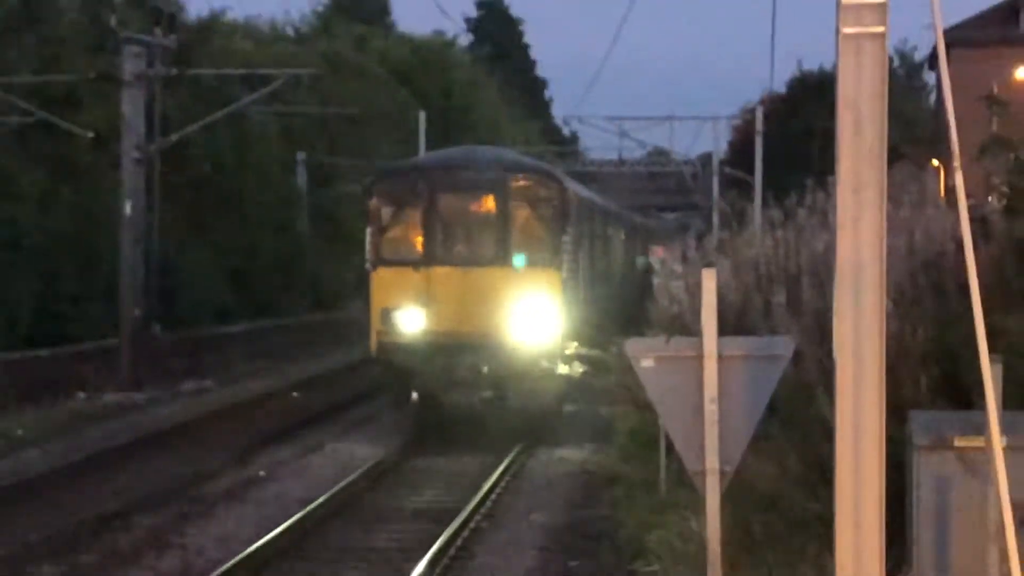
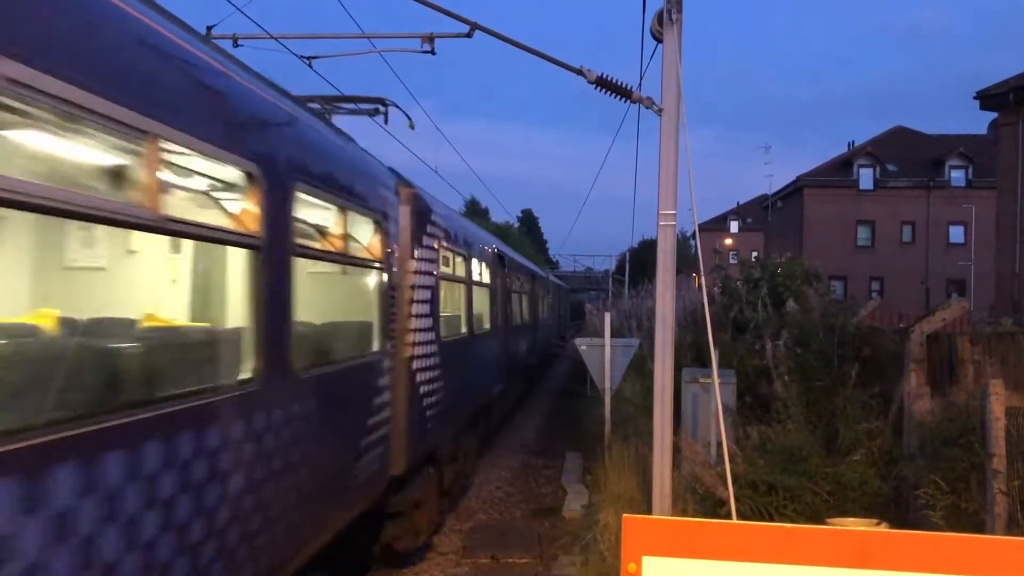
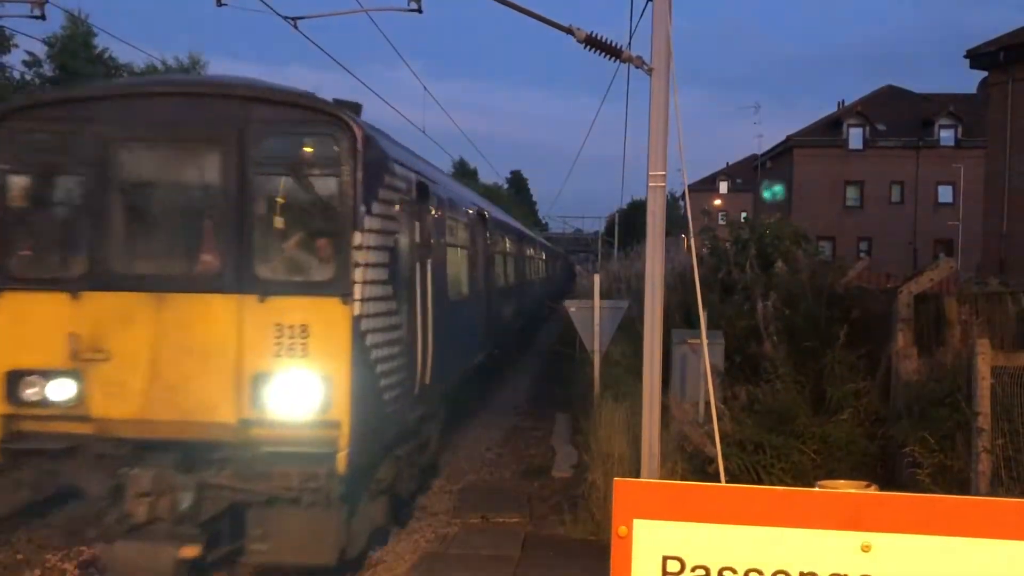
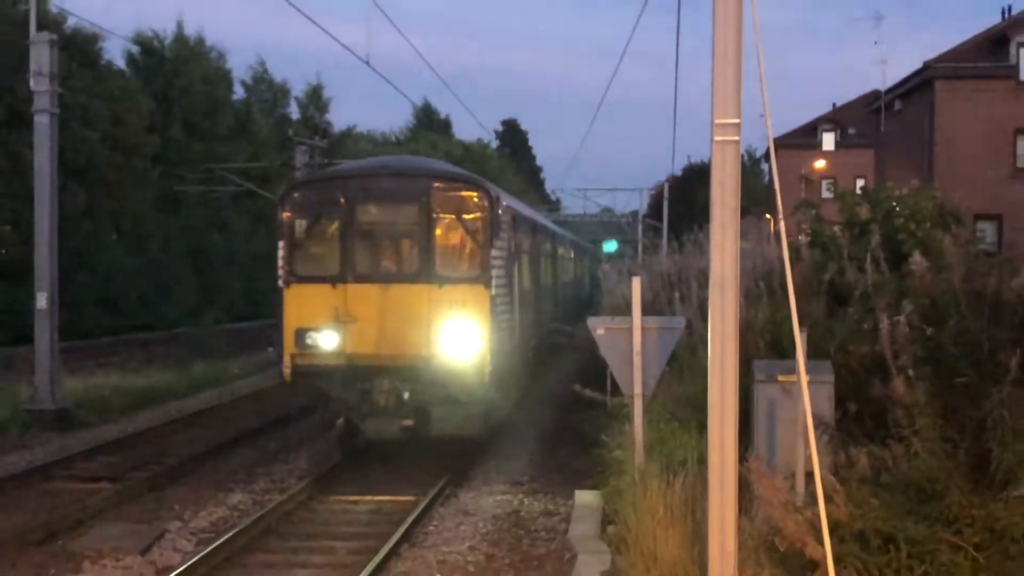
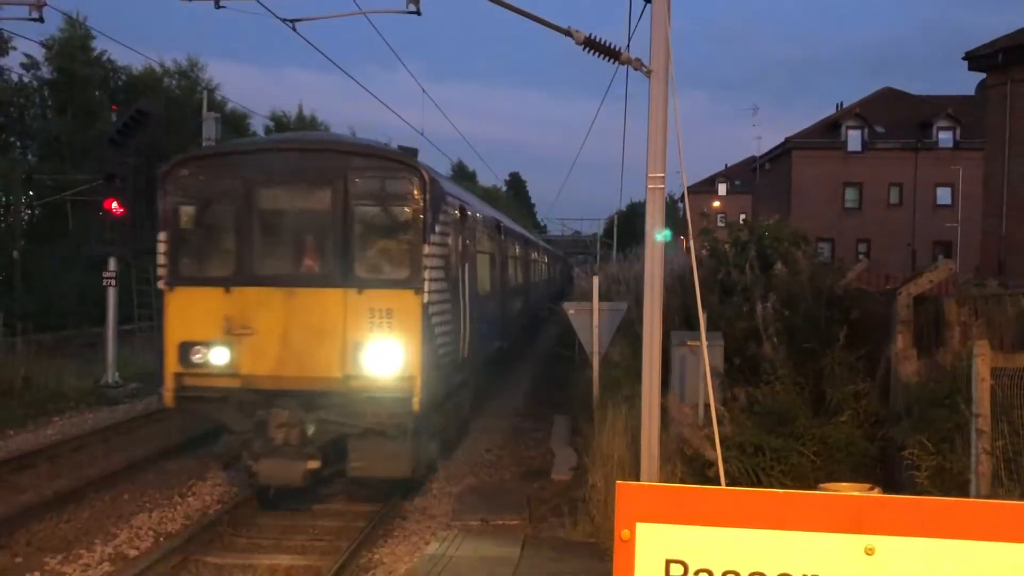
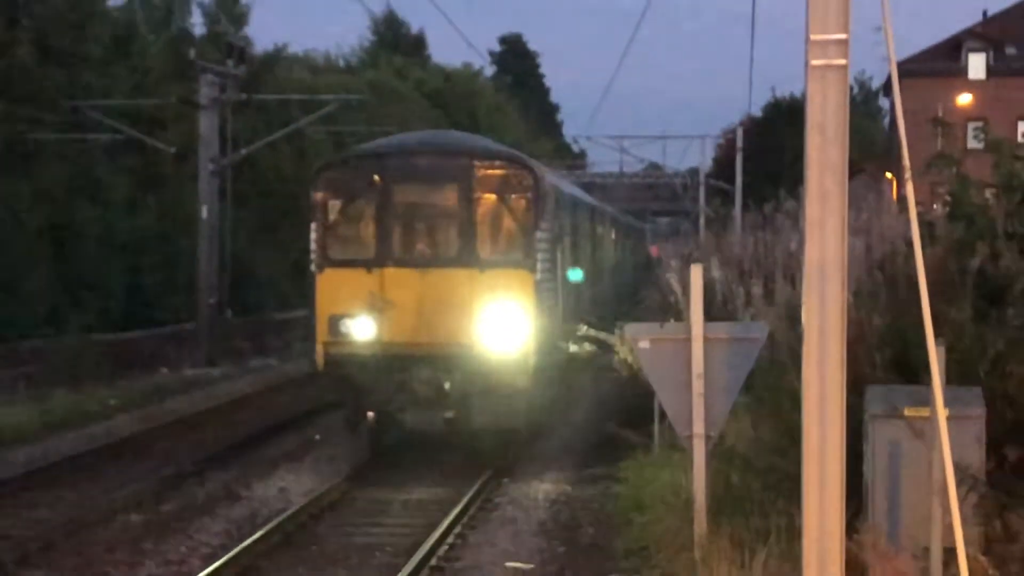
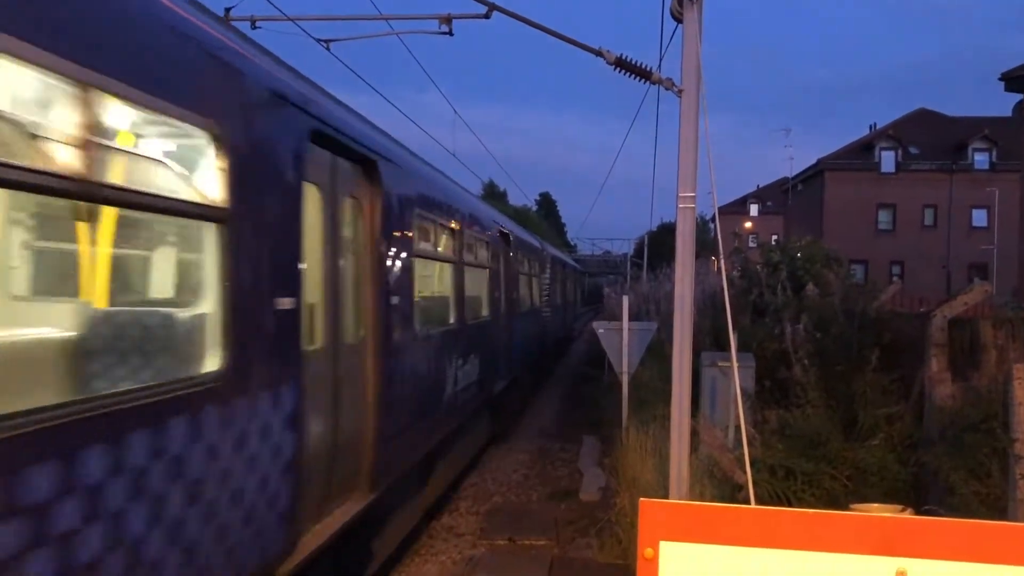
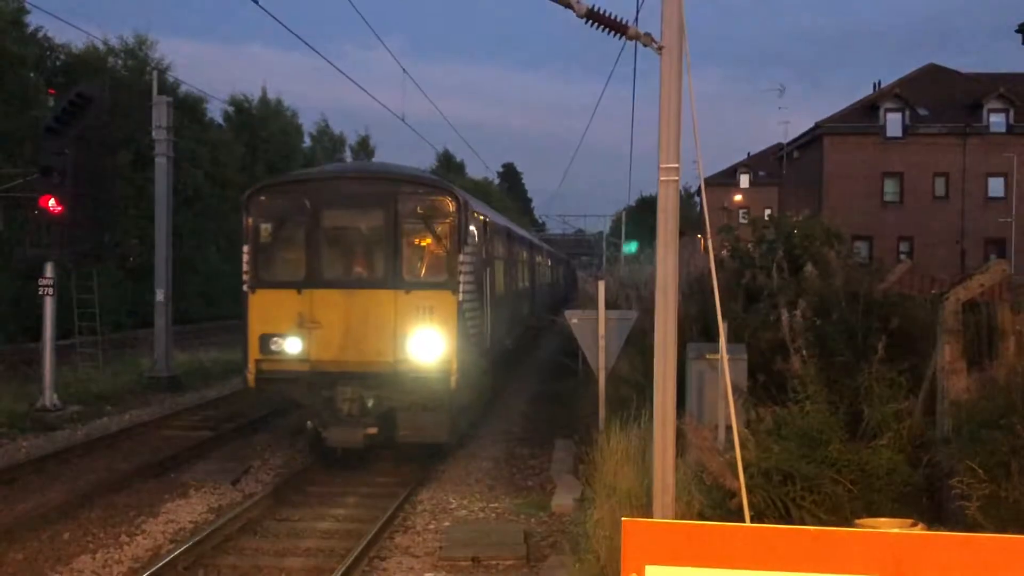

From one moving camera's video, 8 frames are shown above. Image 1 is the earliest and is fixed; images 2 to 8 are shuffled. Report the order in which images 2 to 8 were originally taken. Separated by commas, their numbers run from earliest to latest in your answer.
6, 4, 8, 5, 3, 2, 7
